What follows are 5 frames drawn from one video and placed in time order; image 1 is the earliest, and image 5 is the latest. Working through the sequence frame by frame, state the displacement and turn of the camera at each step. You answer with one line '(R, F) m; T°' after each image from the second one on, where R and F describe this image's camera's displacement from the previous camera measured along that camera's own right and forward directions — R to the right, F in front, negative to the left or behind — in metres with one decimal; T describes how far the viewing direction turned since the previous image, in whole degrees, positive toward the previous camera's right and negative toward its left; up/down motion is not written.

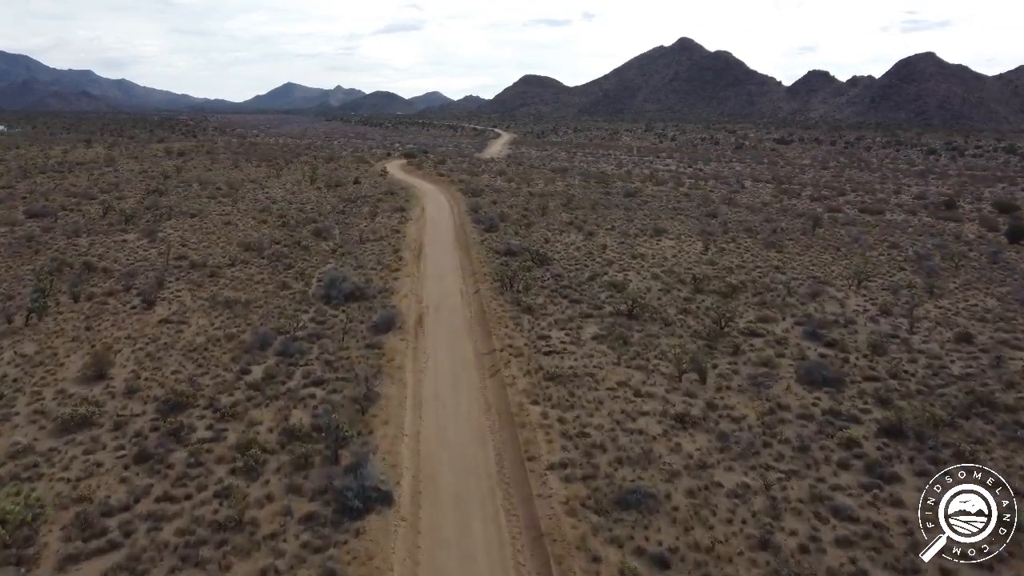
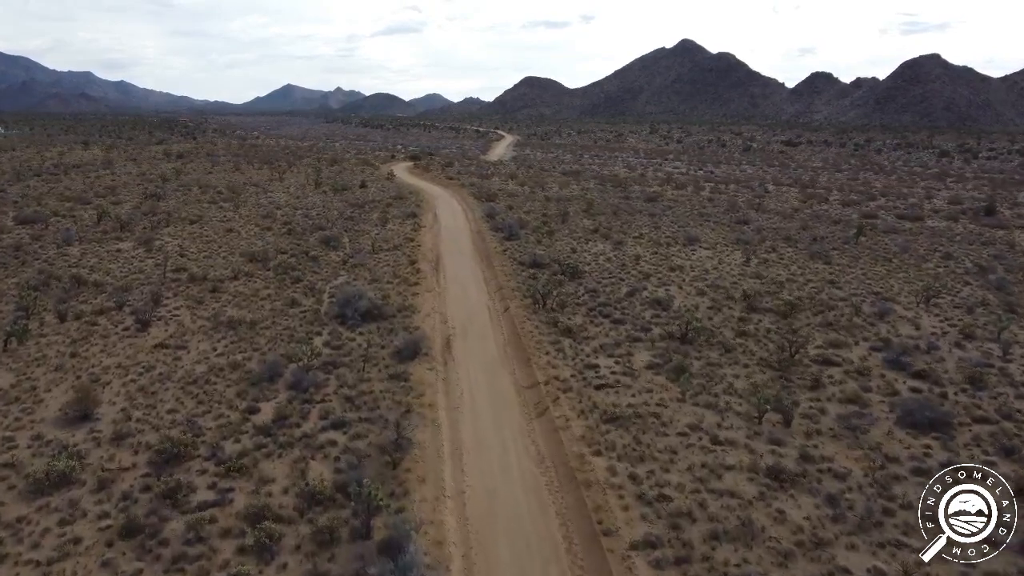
(-0.9, +2.5) m; 0°
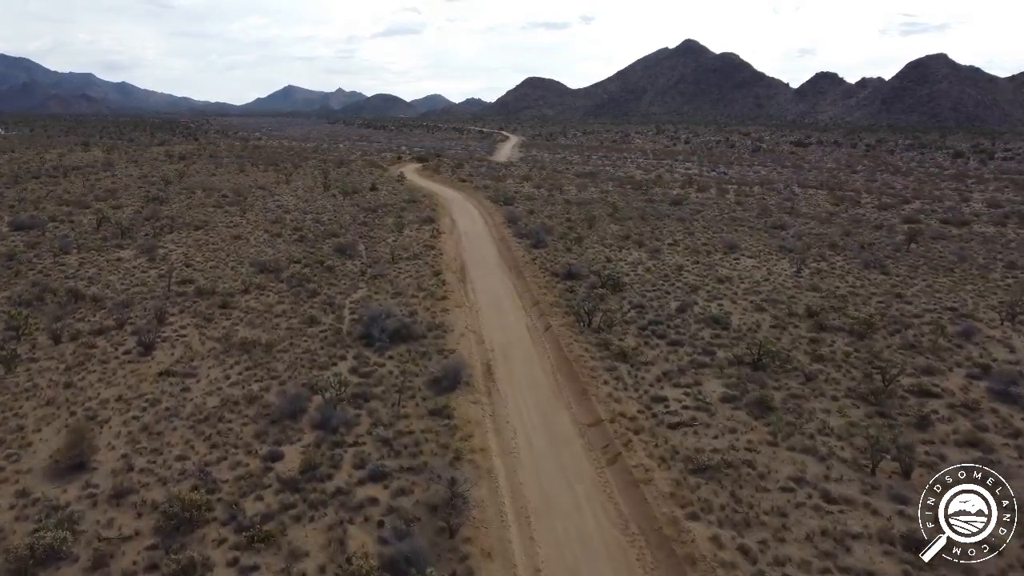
(-1.0, +2.2) m; 0°
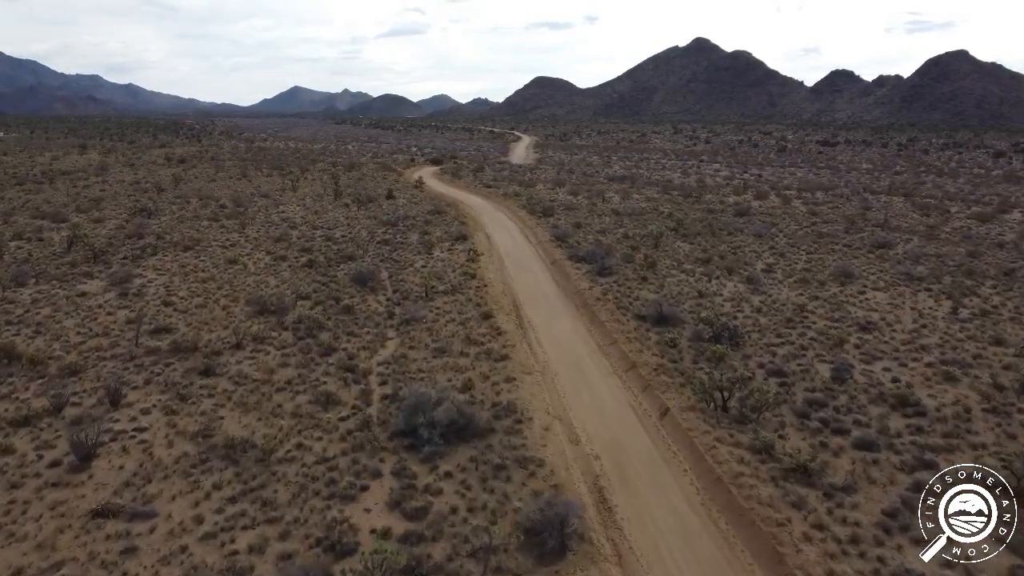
(-1.6, +6.3) m; 0°
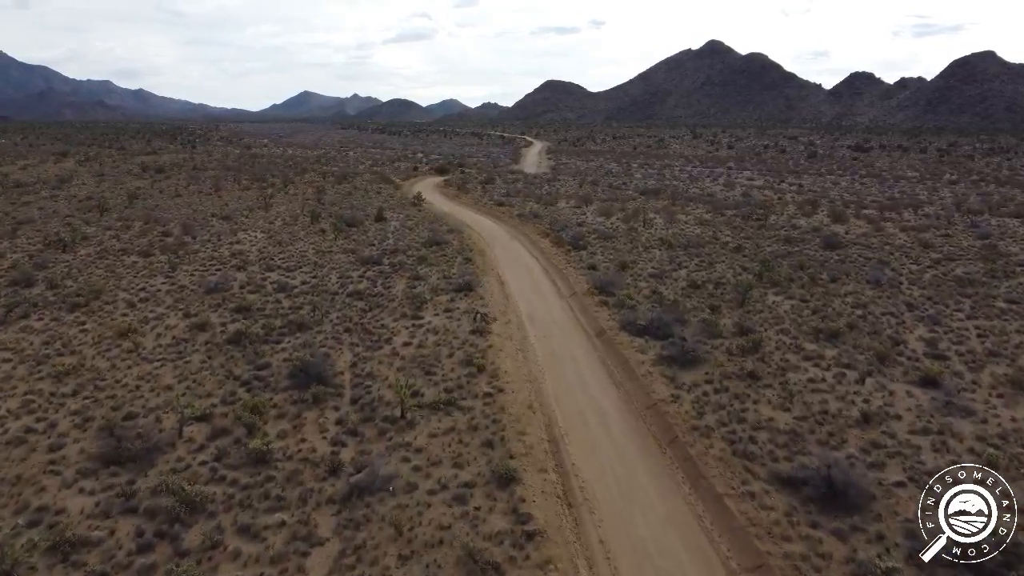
(-0.4, +9.6) m; -1°
